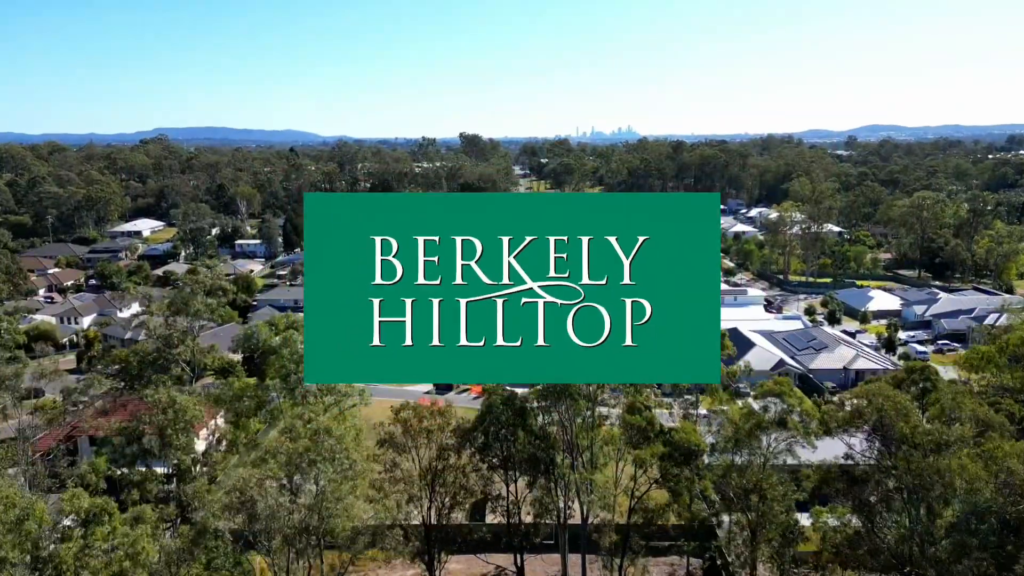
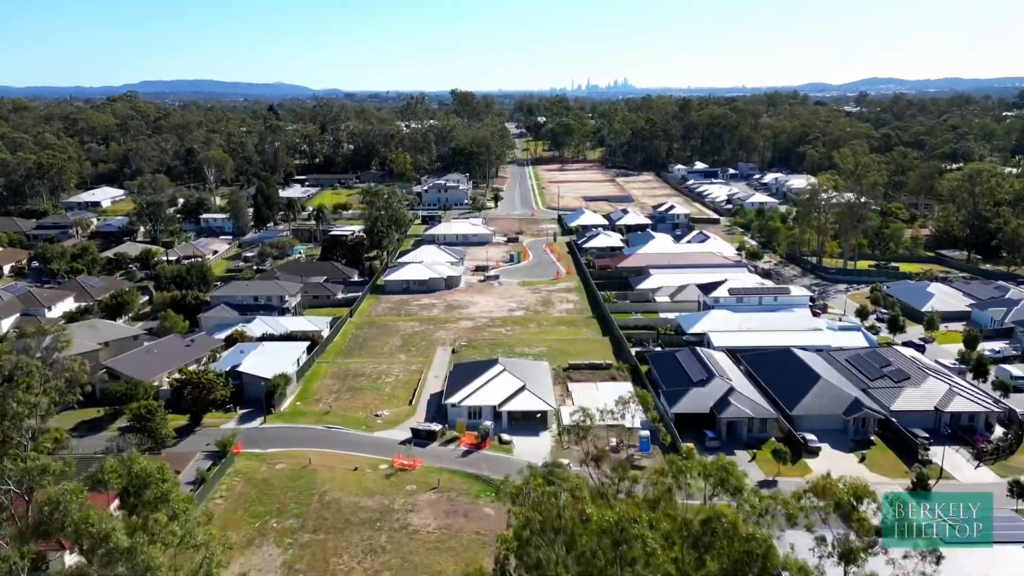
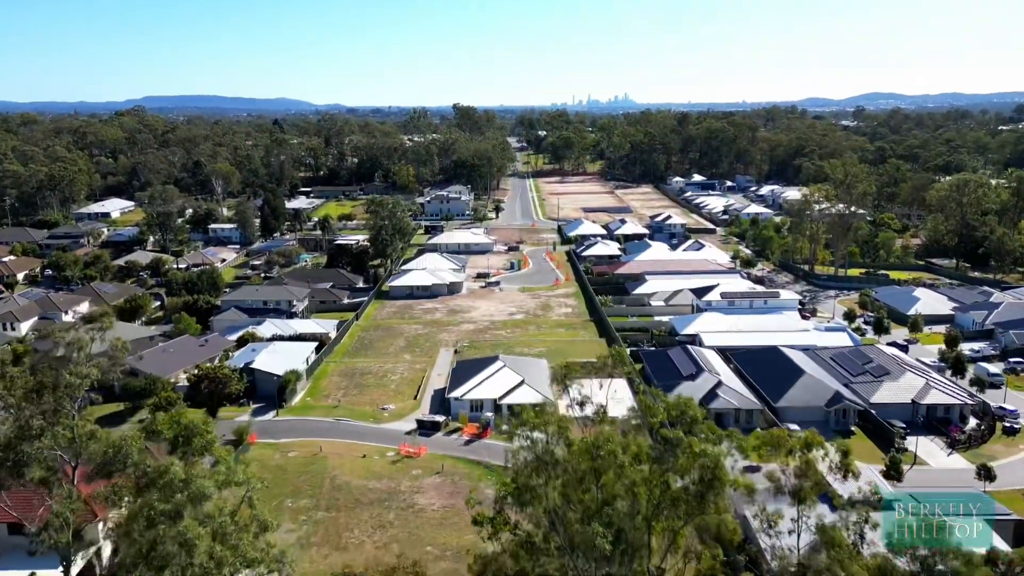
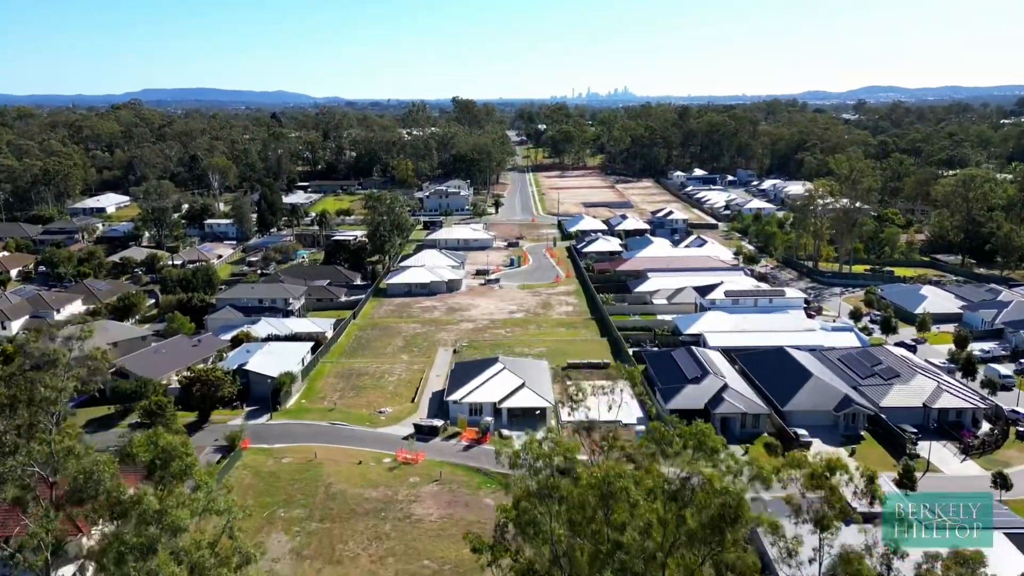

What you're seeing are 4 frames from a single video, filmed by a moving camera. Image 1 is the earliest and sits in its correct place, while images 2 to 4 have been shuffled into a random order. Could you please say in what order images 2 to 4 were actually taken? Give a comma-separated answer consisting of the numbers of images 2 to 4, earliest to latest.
3, 4, 2
